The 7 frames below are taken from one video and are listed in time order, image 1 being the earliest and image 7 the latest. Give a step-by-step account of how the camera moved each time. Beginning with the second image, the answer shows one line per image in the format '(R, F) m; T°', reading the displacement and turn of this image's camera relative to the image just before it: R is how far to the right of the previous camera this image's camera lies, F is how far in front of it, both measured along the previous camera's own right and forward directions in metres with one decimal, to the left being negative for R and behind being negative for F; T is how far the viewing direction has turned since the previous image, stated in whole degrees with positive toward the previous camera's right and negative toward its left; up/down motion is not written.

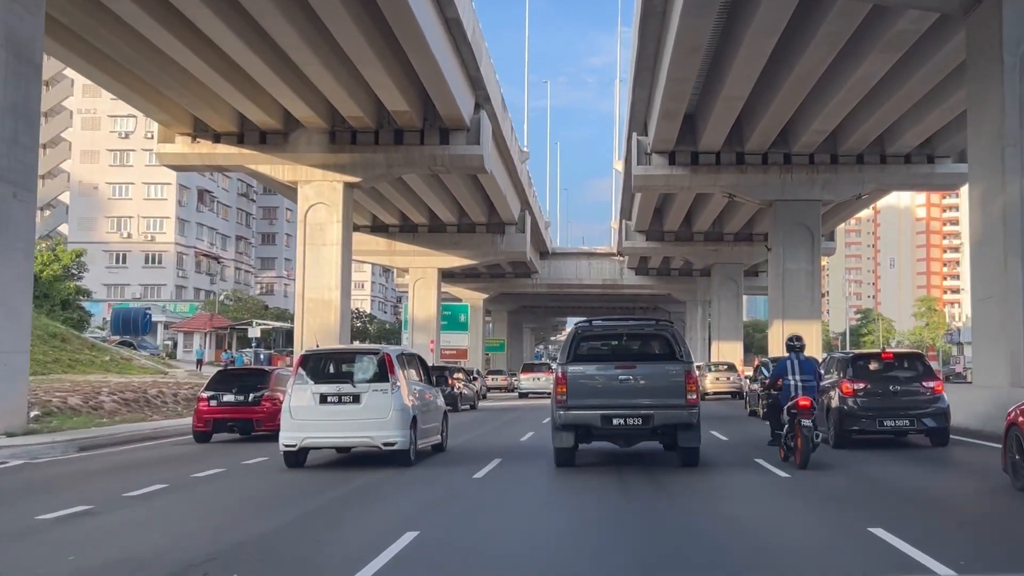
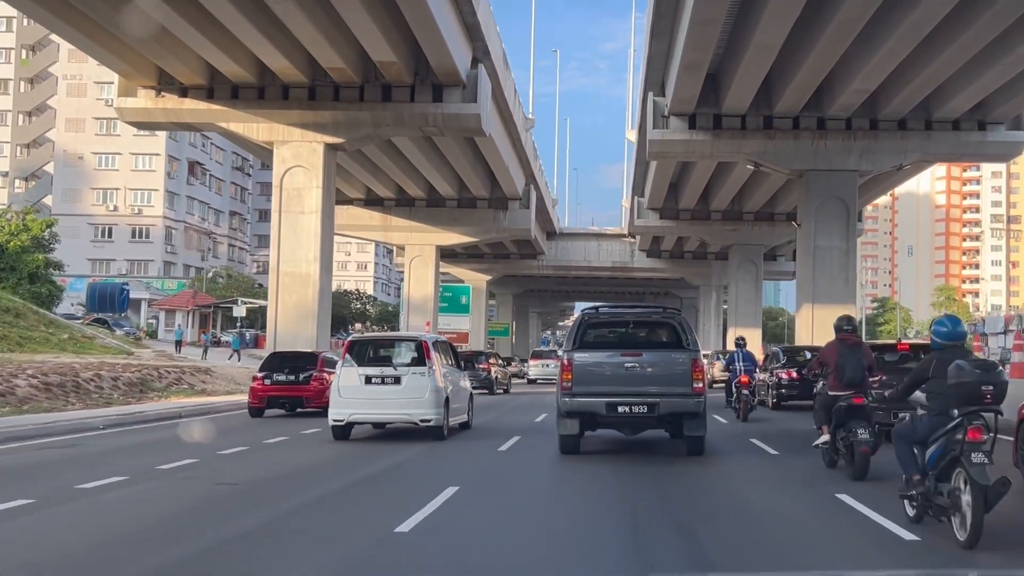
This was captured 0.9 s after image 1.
(+0.3, +3.2) m; -1°
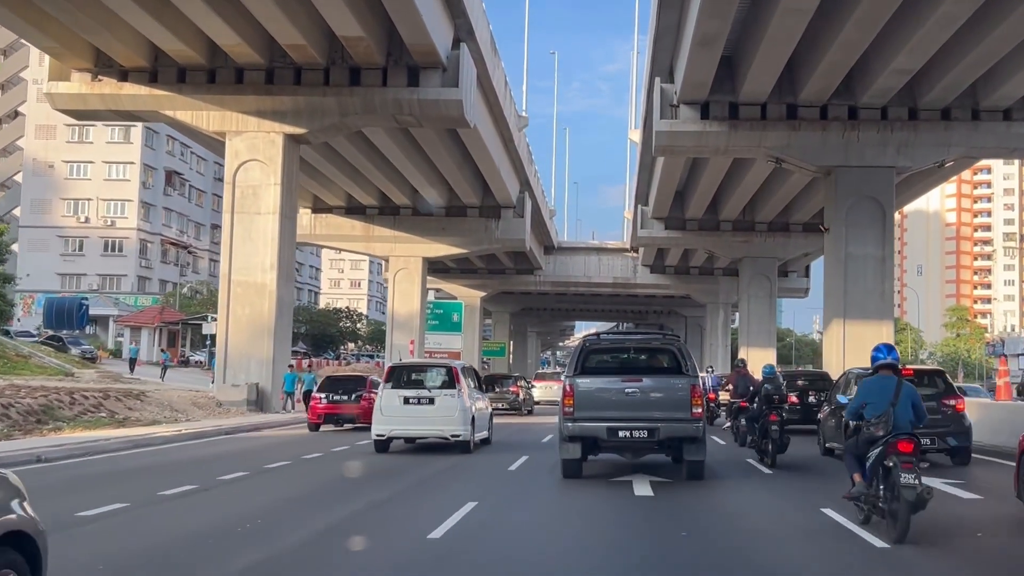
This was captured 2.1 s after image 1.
(+0.4, +3.6) m; 0°
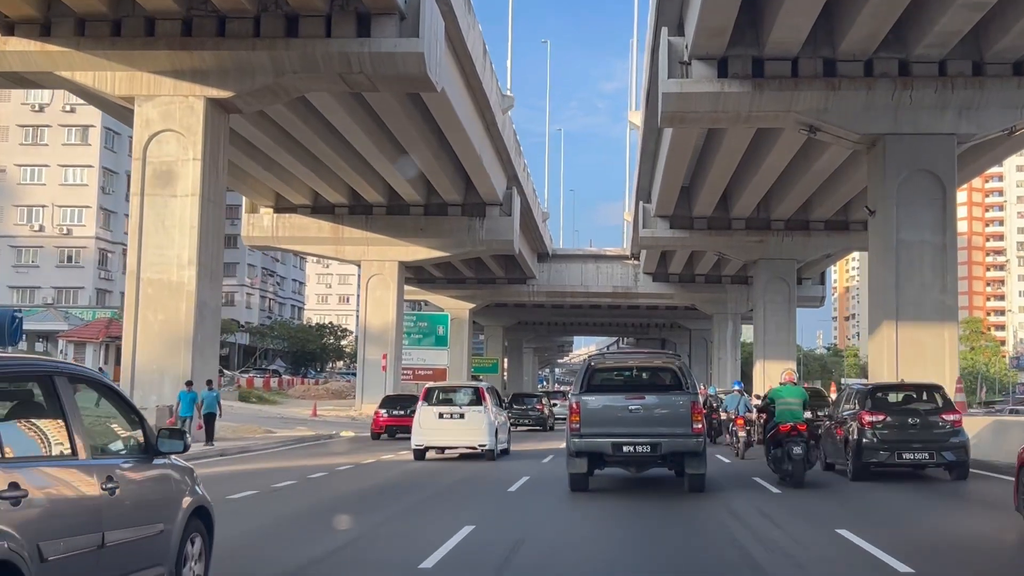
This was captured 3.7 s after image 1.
(+0.5, +4.6) m; 0°
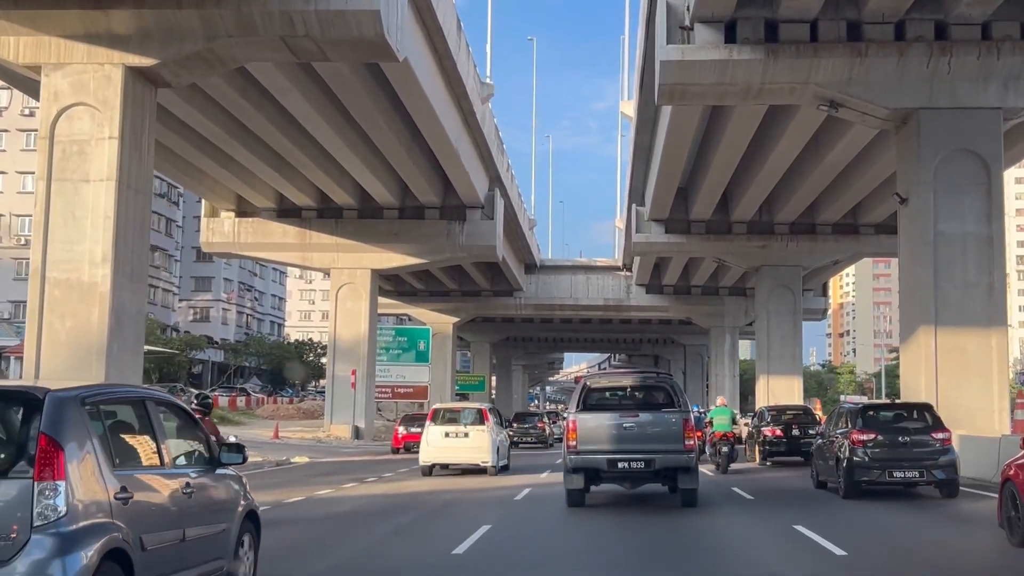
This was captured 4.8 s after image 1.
(+0.3, +3.0) m; +1°
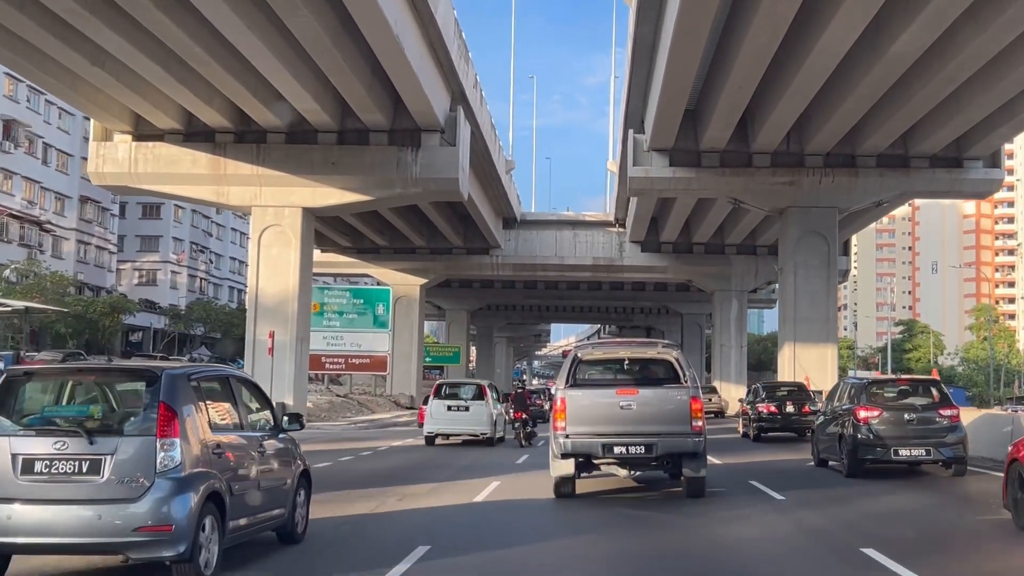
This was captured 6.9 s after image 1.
(+0.7, +6.8) m; +1°
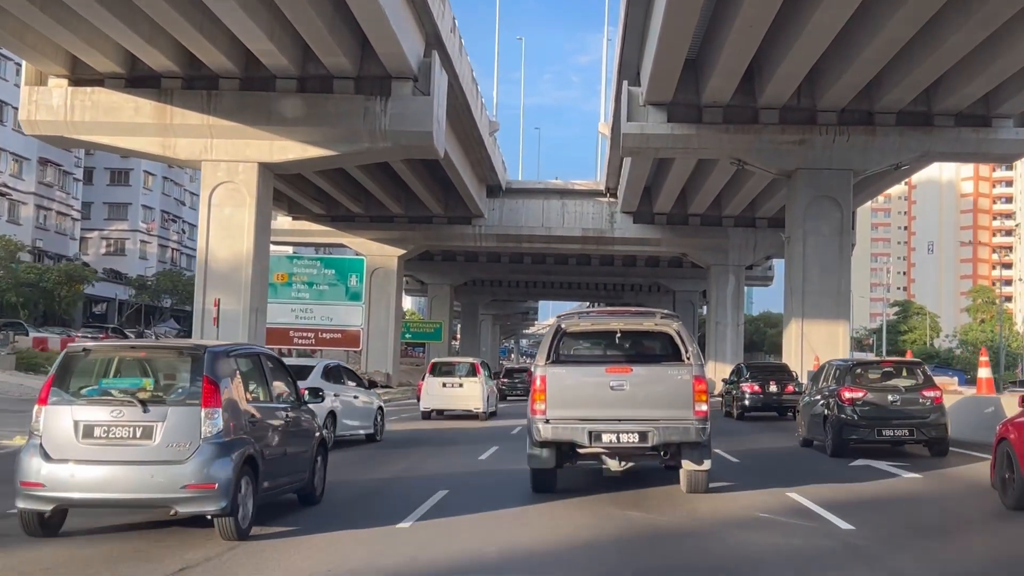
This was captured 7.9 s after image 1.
(+0.3, +2.7) m; +1°
